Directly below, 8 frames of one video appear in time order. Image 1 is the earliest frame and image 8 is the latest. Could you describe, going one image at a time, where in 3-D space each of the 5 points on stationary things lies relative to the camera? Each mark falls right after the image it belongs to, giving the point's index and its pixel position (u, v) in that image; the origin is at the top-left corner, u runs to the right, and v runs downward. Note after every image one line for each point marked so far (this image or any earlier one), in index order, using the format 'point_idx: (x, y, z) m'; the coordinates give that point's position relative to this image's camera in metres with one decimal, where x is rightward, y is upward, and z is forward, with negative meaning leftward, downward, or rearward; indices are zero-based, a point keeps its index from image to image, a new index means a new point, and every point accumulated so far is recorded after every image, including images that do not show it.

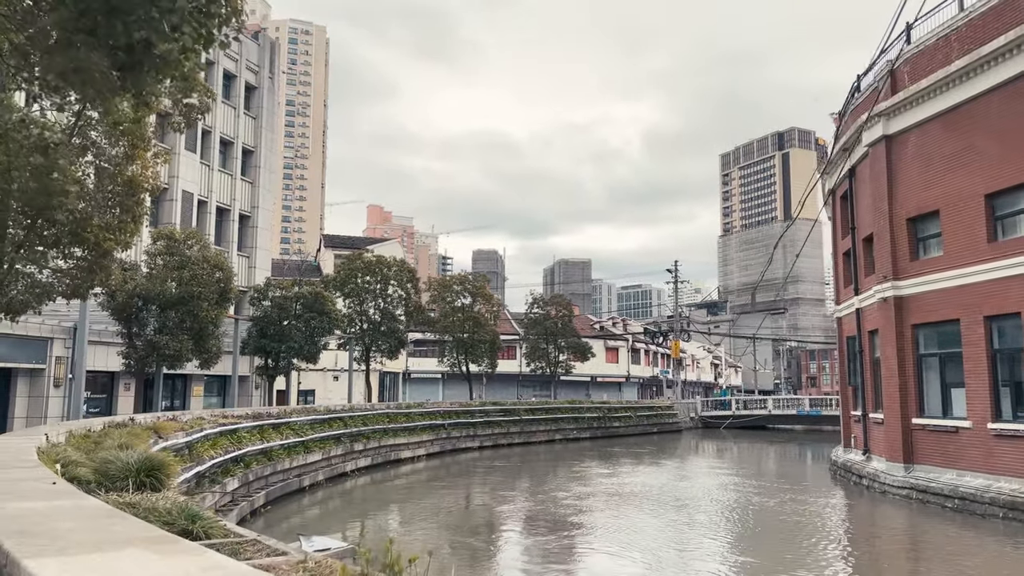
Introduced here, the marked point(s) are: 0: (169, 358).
0: (-7.0, -1.4, +16.1) m
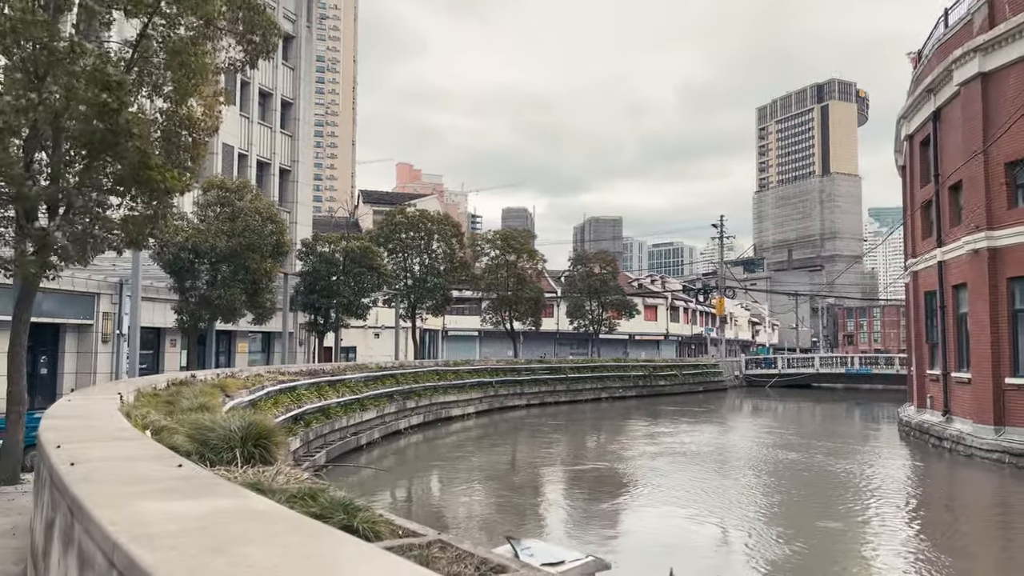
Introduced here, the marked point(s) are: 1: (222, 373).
0: (-5.7, -0.5, +15.5) m
1: (-4.8, -1.5, +13.3) m
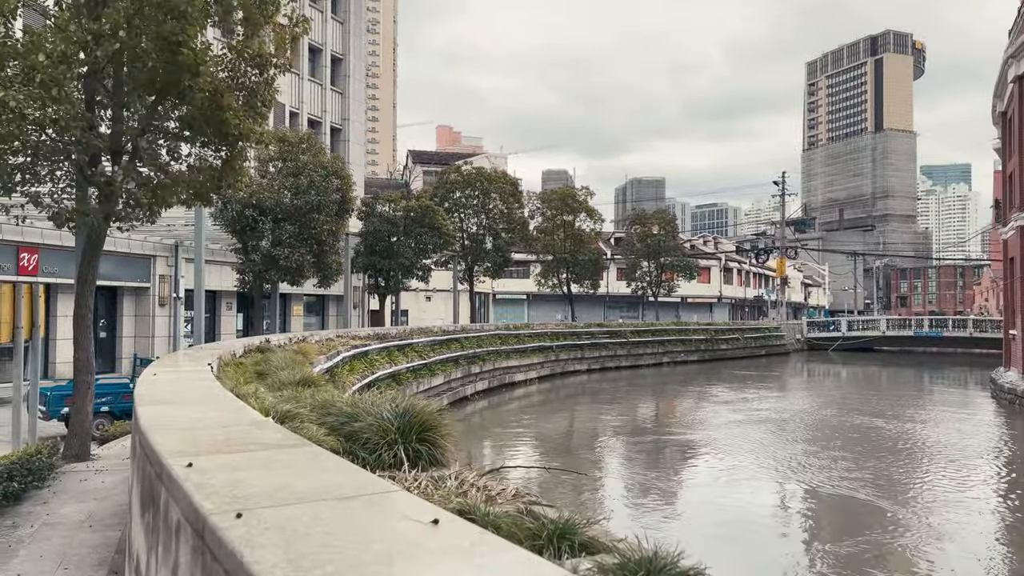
0: (-4.1, +0.3, +14.6) m
1: (-3.4, -0.8, +12.4) m
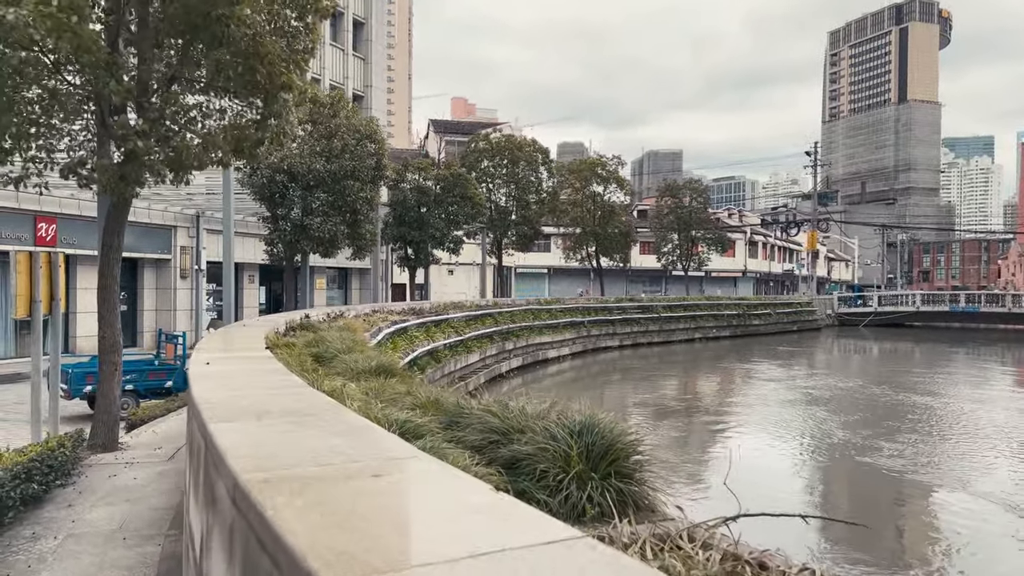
0: (-3.3, +0.8, +13.7) m
1: (-2.6, -0.4, +11.6) m
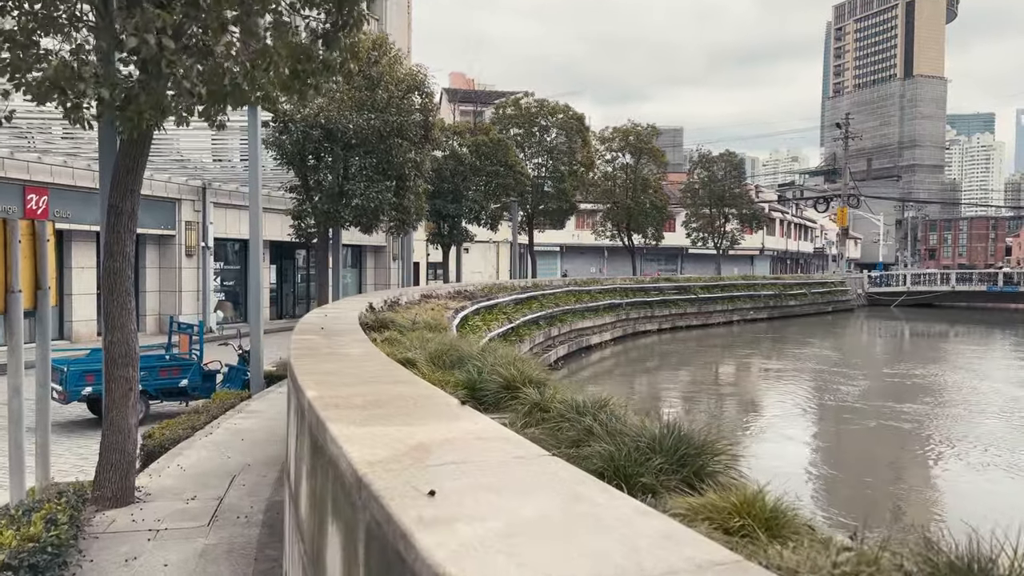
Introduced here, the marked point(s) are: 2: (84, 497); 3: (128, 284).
0: (-2.2, +1.1, +11.6) m
1: (-1.5, -0.1, +9.5) m
2: (-2.8, -1.3, +5.1) m
3: (-2.6, 0.0, +5.3) m
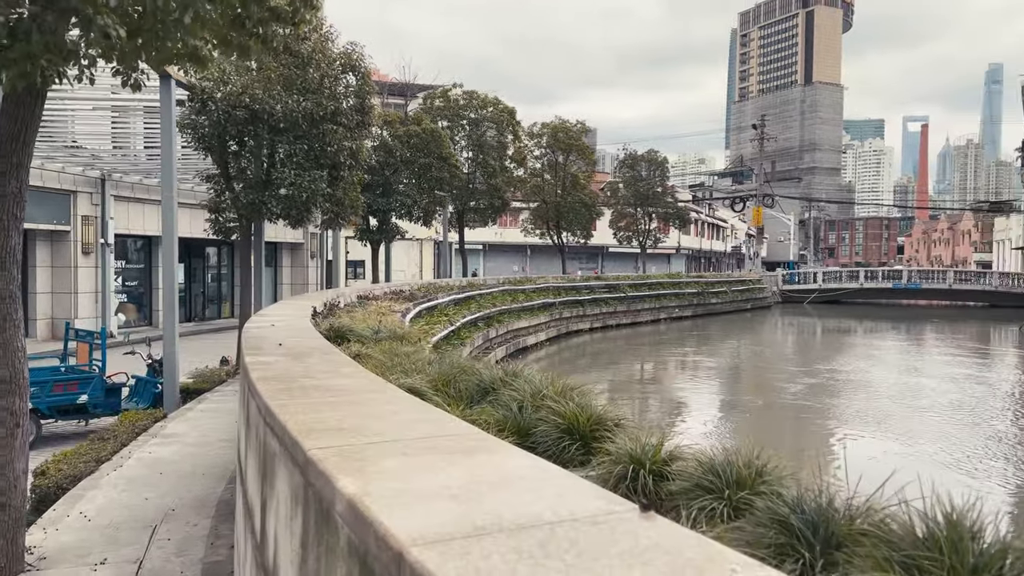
0: (-2.9, +1.1, +10.5) m
1: (-2.0, -0.1, +8.4) m
2: (-2.8, -1.4, +3.9) m
3: (-2.7, 0.0, +4.2) m
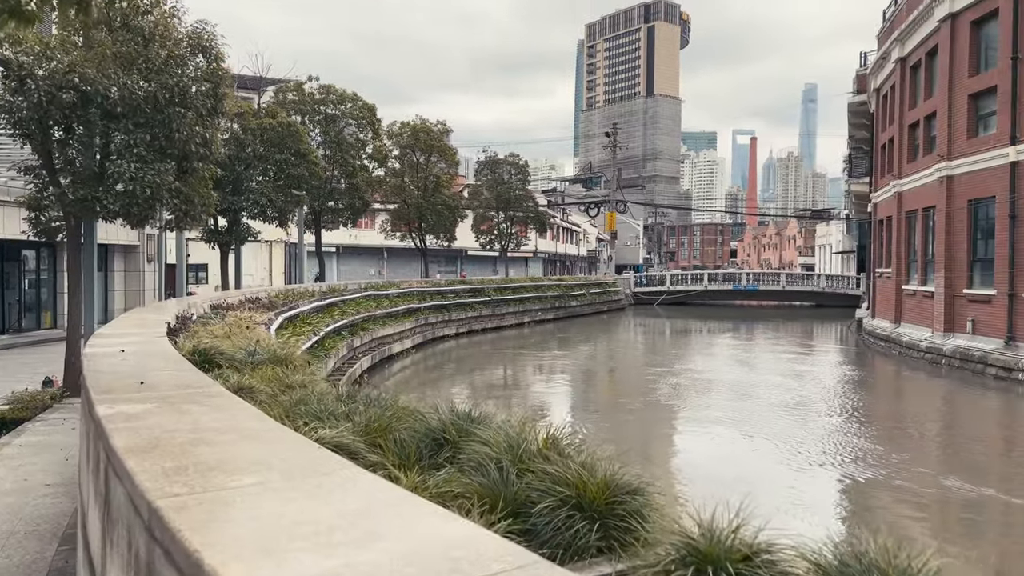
0: (-4.5, +1.0, +9.2) m
1: (-3.2, -0.2, +7.3) m
2: (-3.1, -1.4, +2.7) m
3: (-3.0, -0.1, +3.0) m
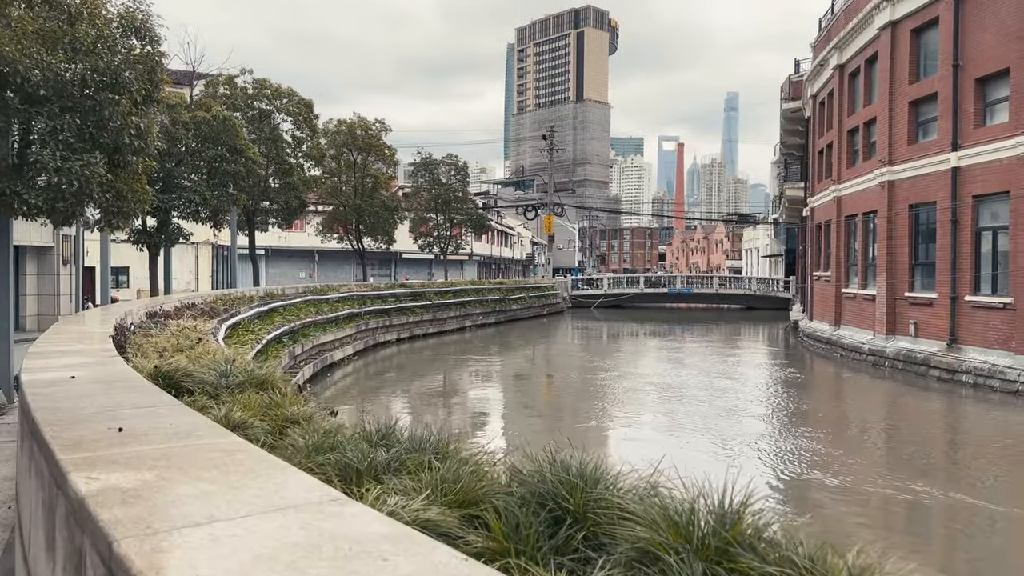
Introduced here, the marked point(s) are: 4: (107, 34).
0: (-4.8, +0.9, +8.2) m
1: (-3.3, -0.3, +6.5) m
2: (-2.8, -1.5, +1.9) m
3: (-2.8, -0.1, +2.2) m
4: (-4.2, +2.7, +8.3) m
